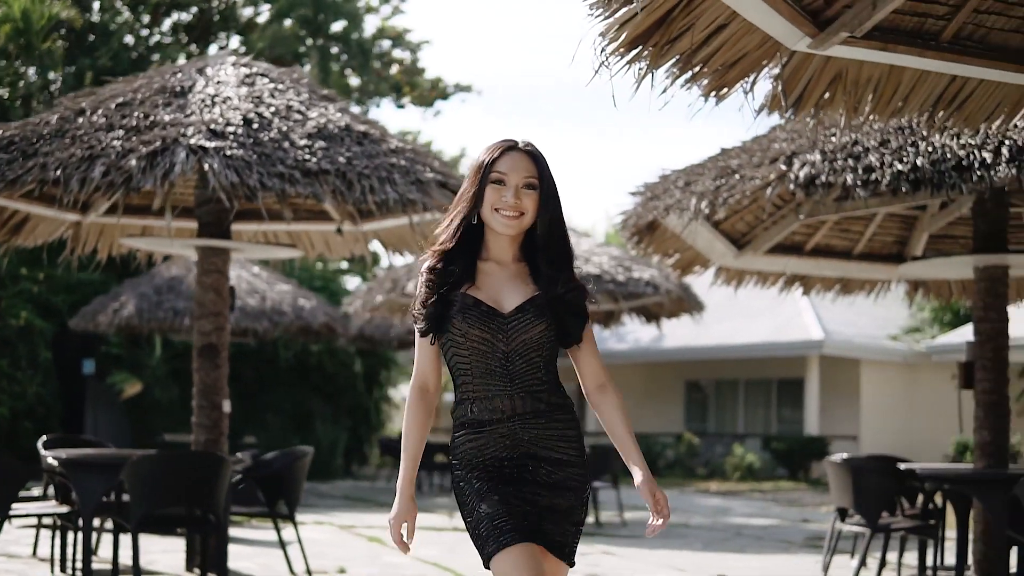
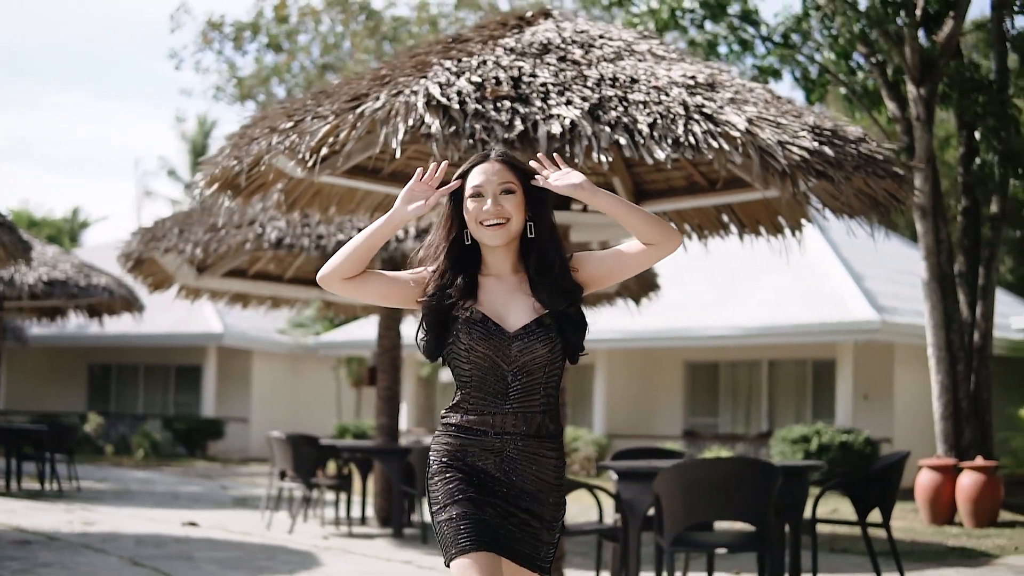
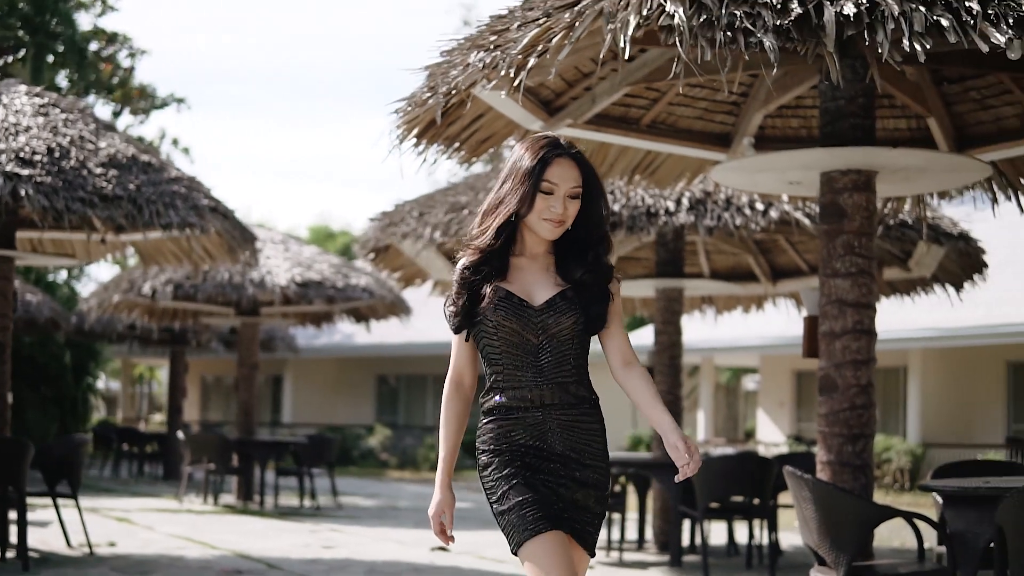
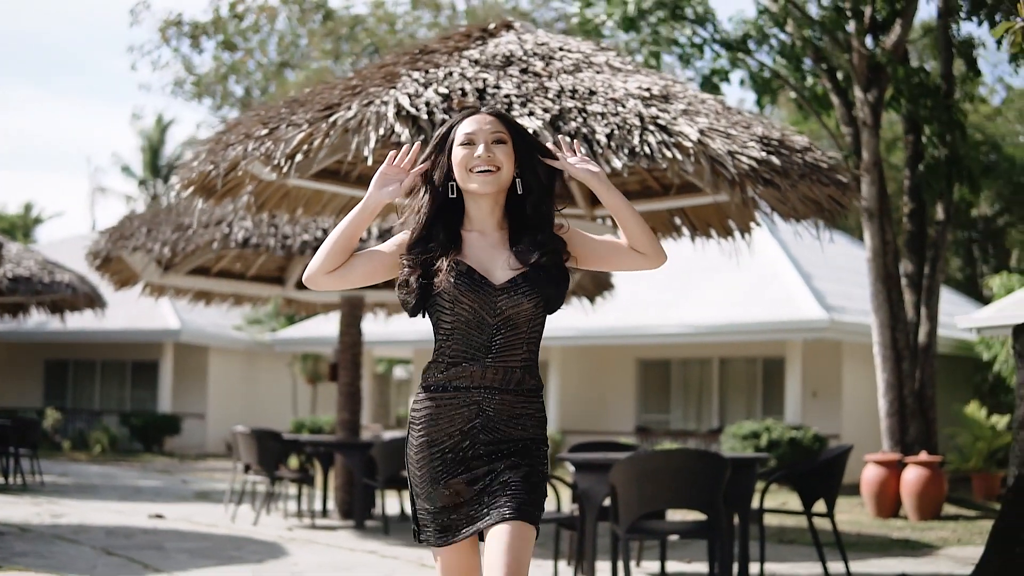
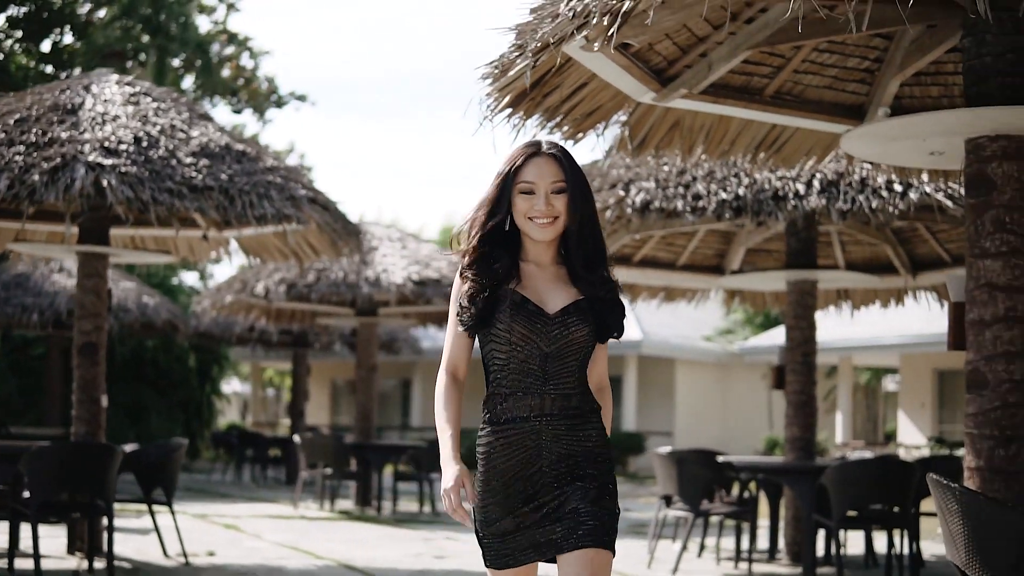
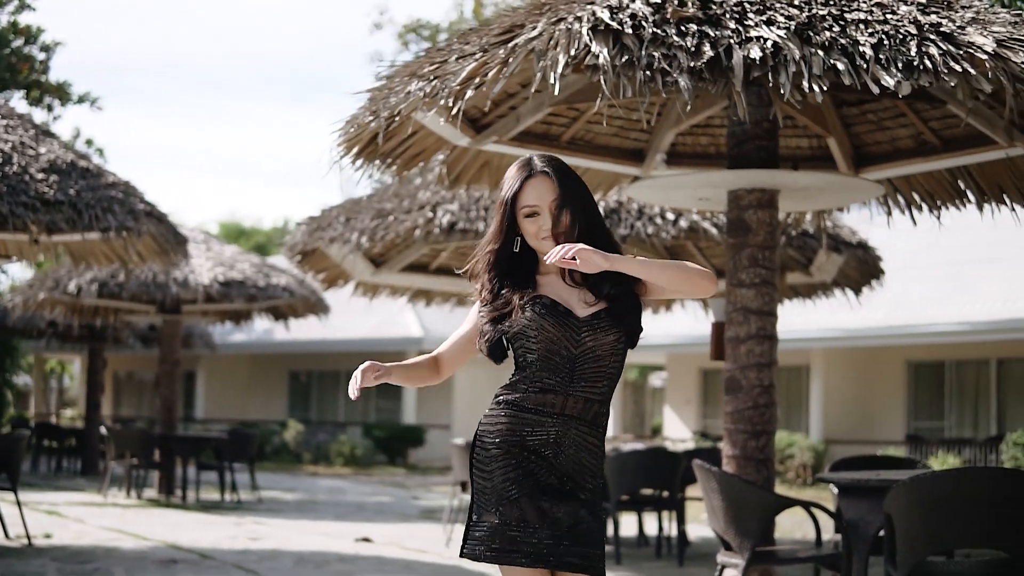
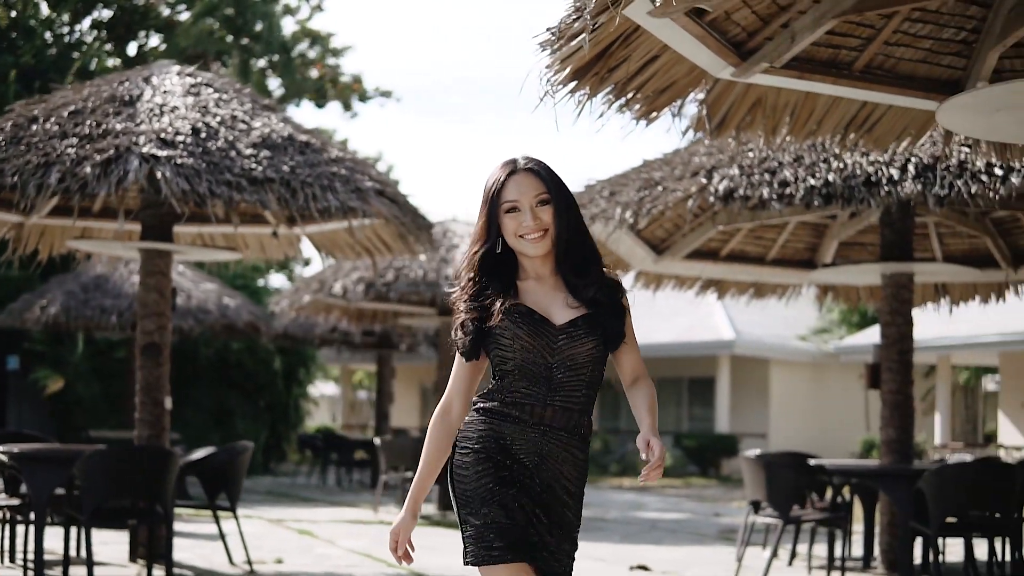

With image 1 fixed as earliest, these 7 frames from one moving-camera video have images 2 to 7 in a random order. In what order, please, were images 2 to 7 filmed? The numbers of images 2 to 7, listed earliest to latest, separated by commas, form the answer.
7, 5, 3, 6, 2, 4
